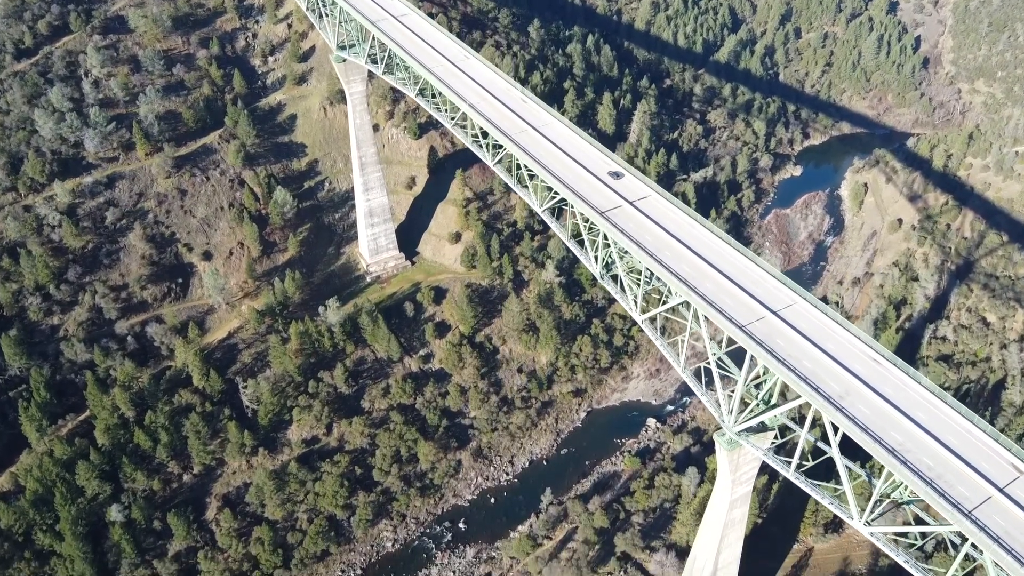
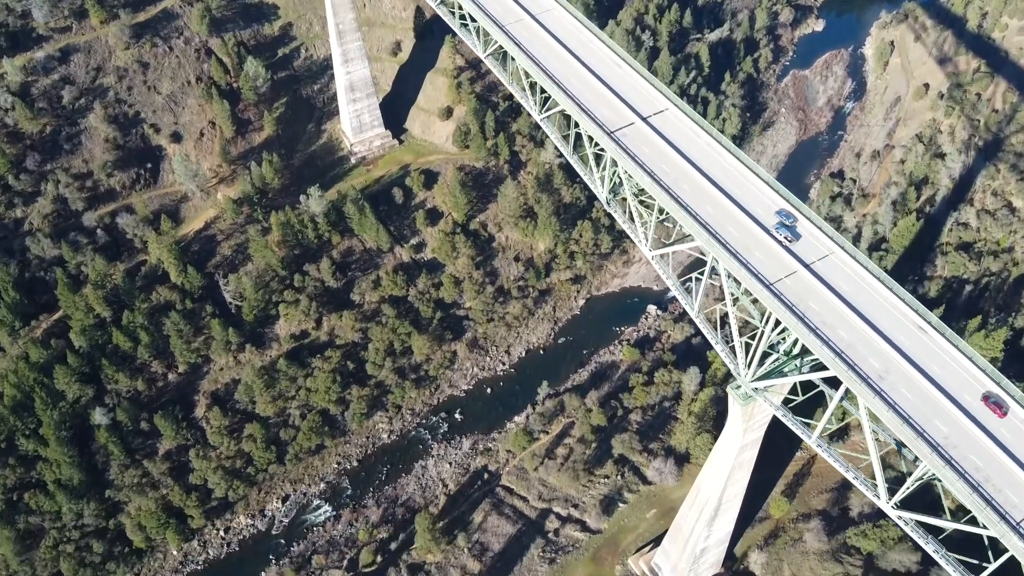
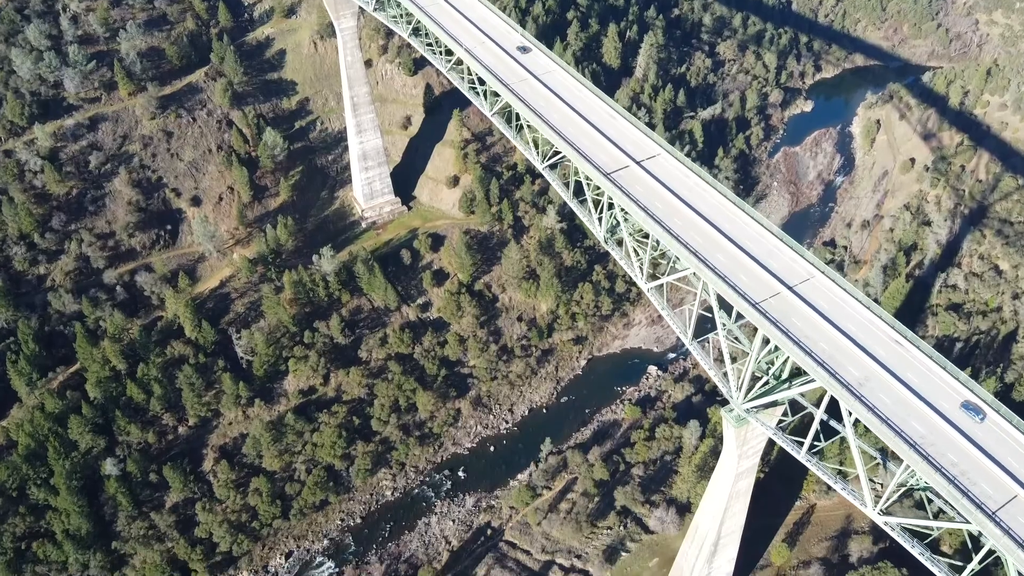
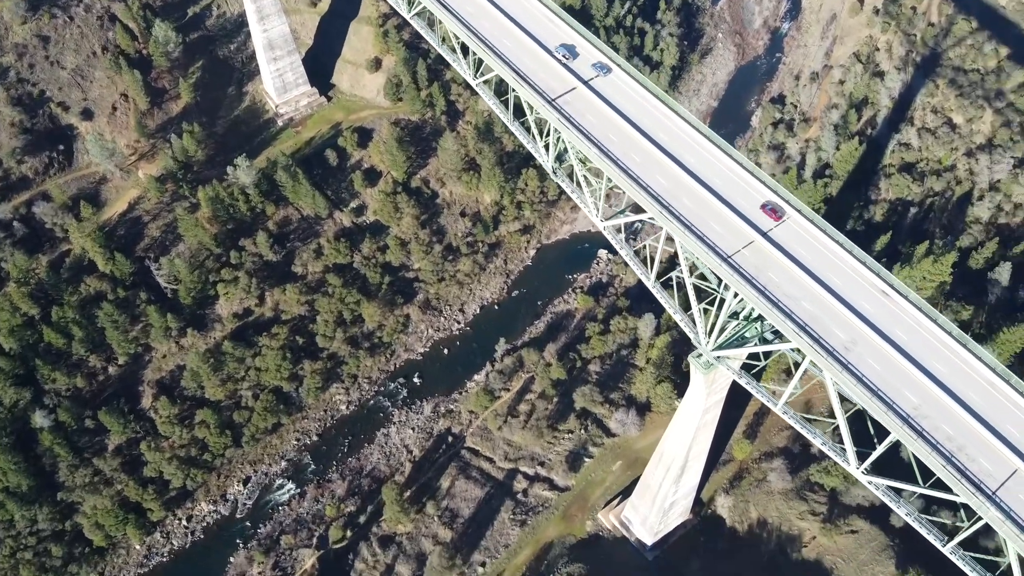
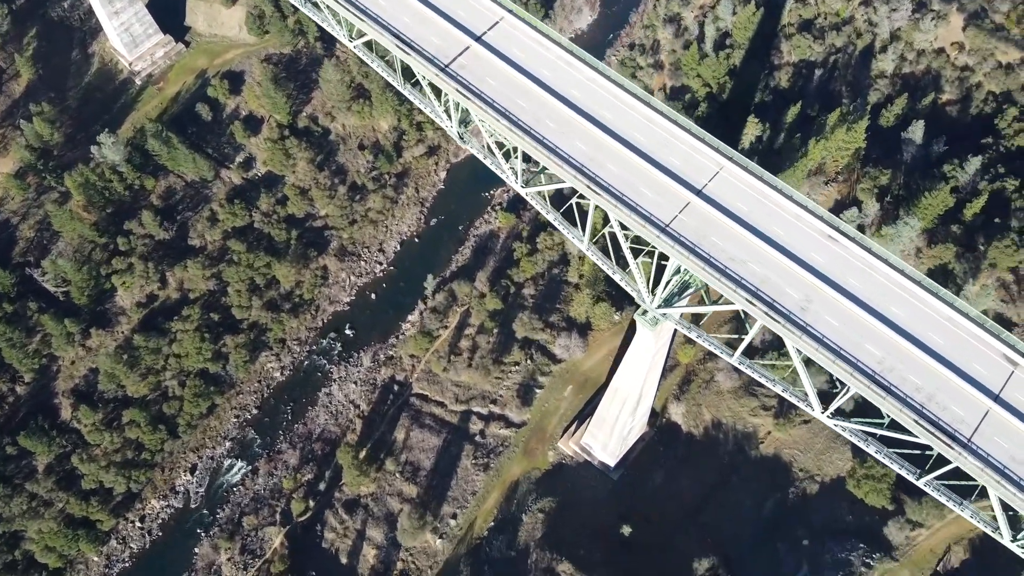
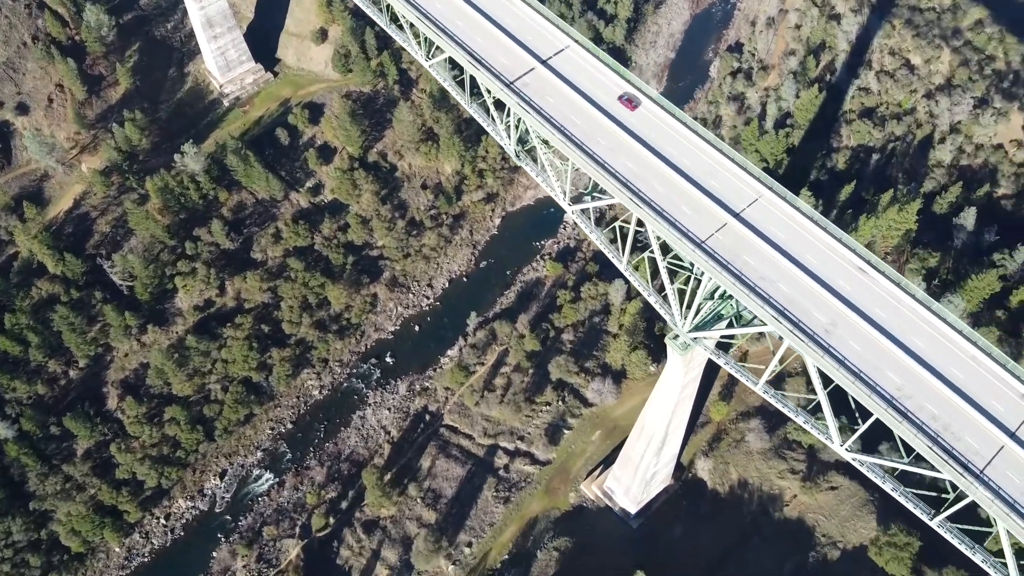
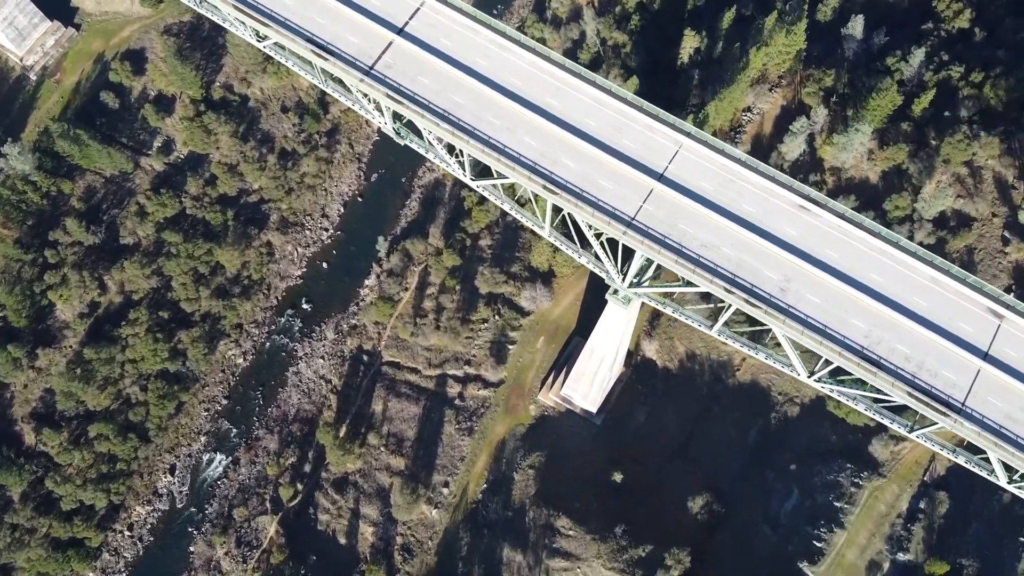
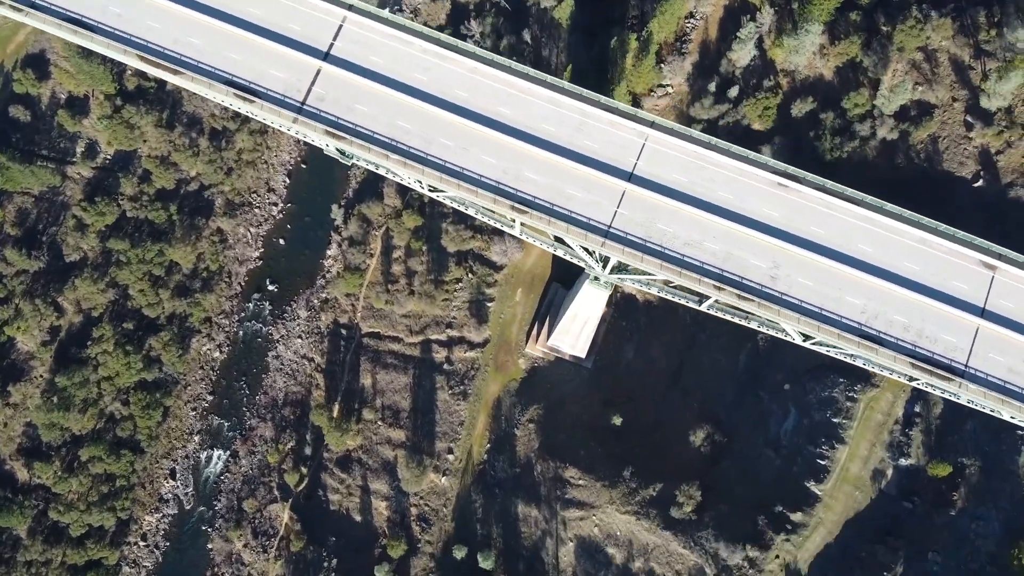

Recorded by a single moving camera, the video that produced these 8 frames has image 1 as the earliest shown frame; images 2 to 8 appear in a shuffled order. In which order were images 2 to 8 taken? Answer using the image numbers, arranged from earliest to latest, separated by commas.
3, 2, 4, 6, 5, 7, 8
